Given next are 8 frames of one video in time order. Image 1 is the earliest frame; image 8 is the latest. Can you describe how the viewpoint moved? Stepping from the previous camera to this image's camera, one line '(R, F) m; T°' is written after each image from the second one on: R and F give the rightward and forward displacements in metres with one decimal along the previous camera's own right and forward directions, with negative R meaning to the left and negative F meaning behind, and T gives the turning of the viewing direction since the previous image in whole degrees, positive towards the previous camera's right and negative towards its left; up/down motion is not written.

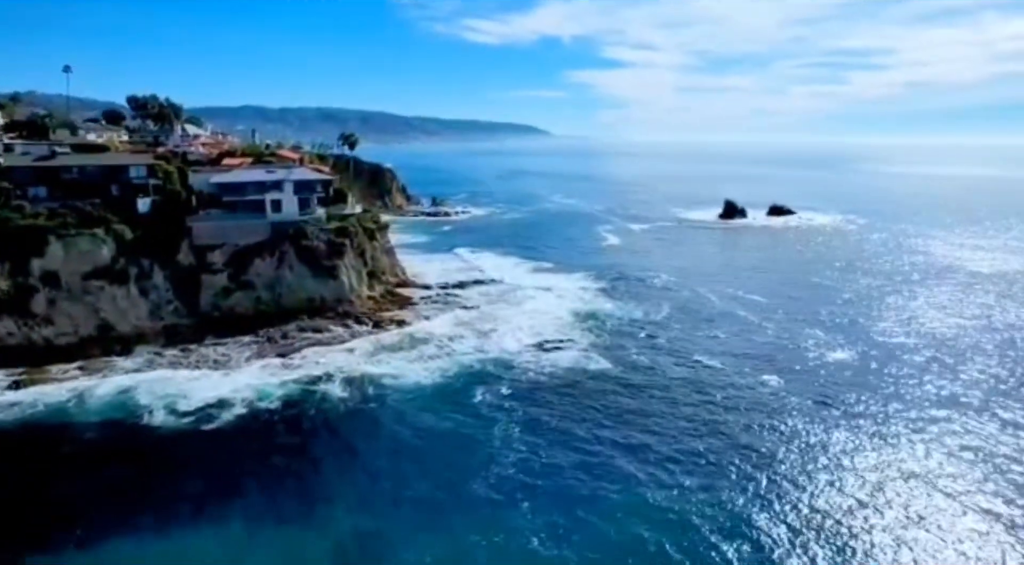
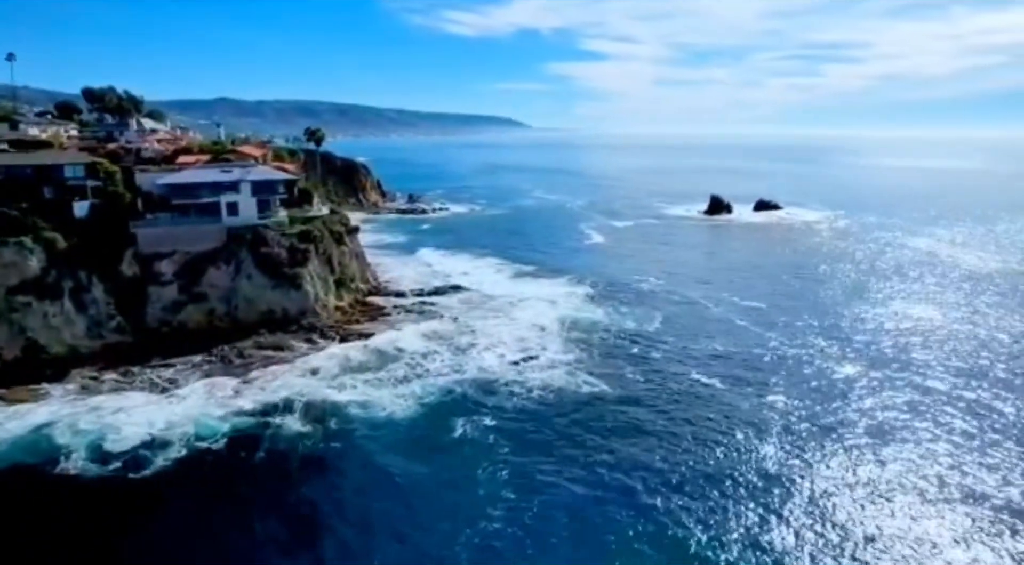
(+0.1, +4.1) m; +2°
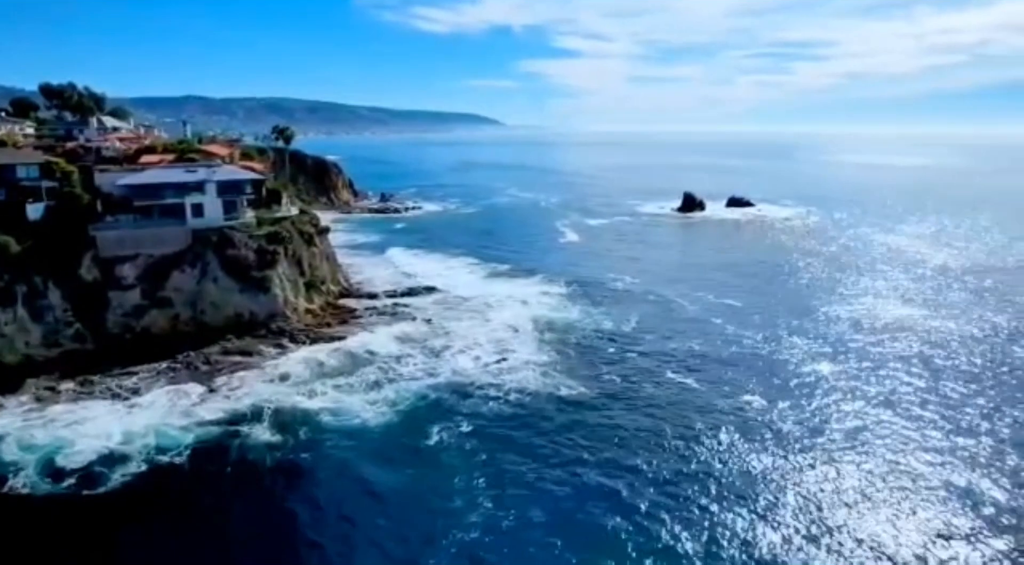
(0.0, +0.7) m; +2°
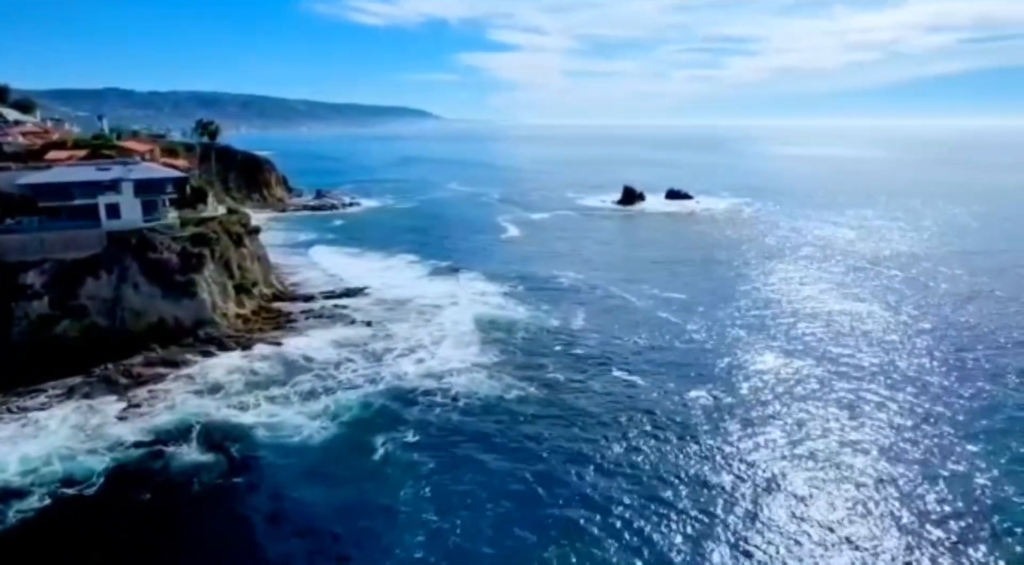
(-0.1, +1.4) m; +5°
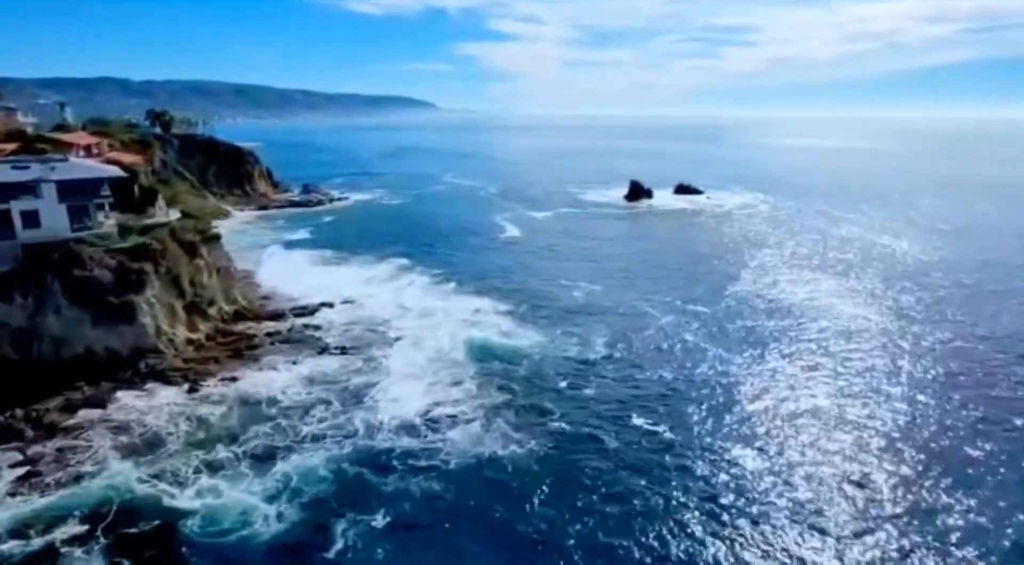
(-0.3, +7.3) m; 0°
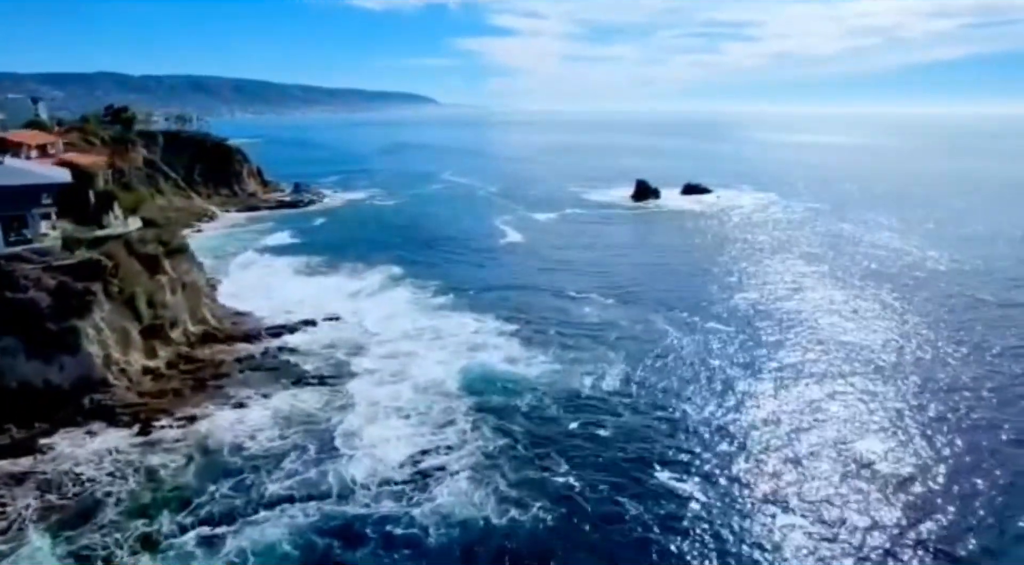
(-0.1, +4.9) m; 0°
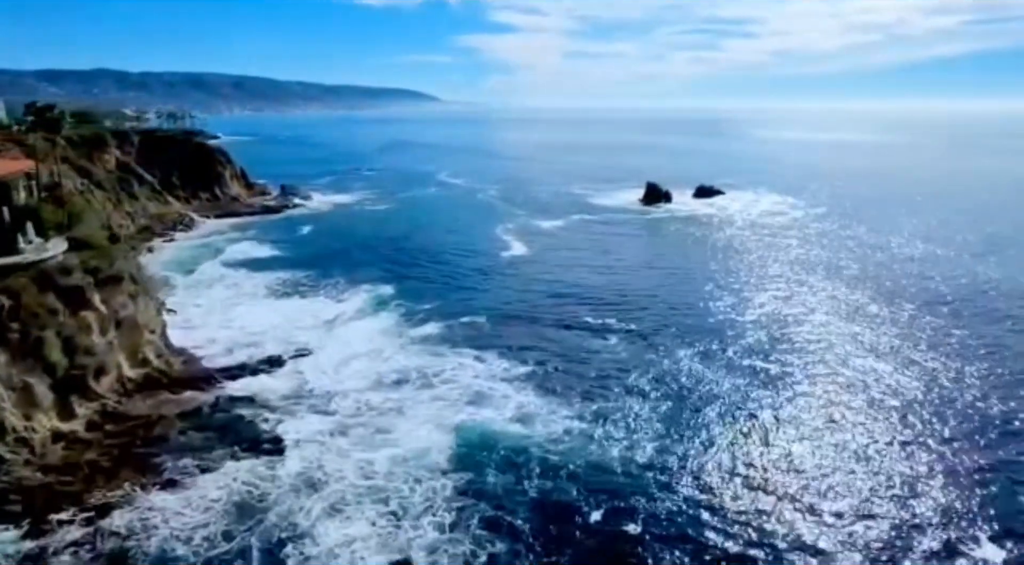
(-0.2, +7.0) m; 0°
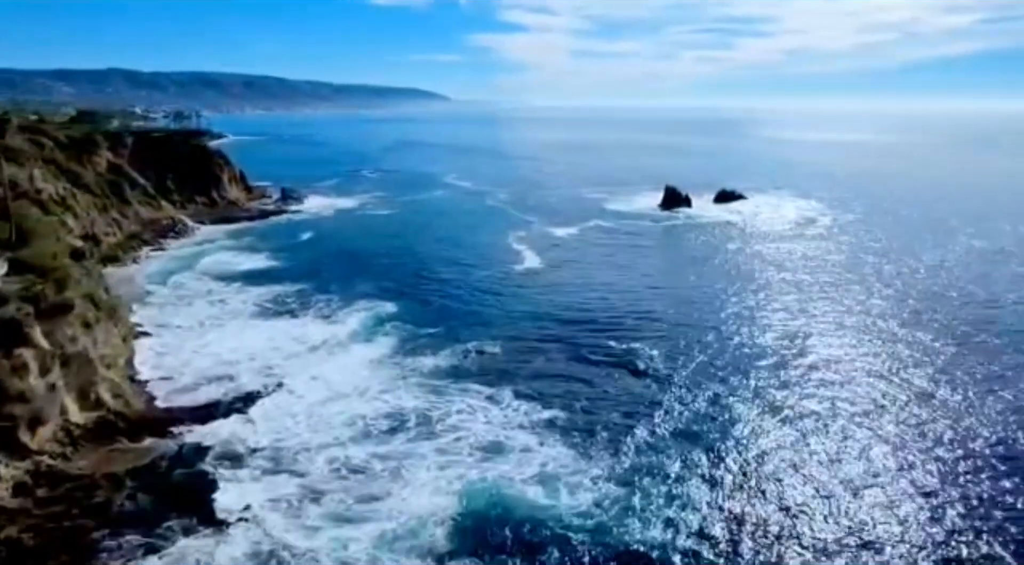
(-0.2, +5.1) m; -1°
